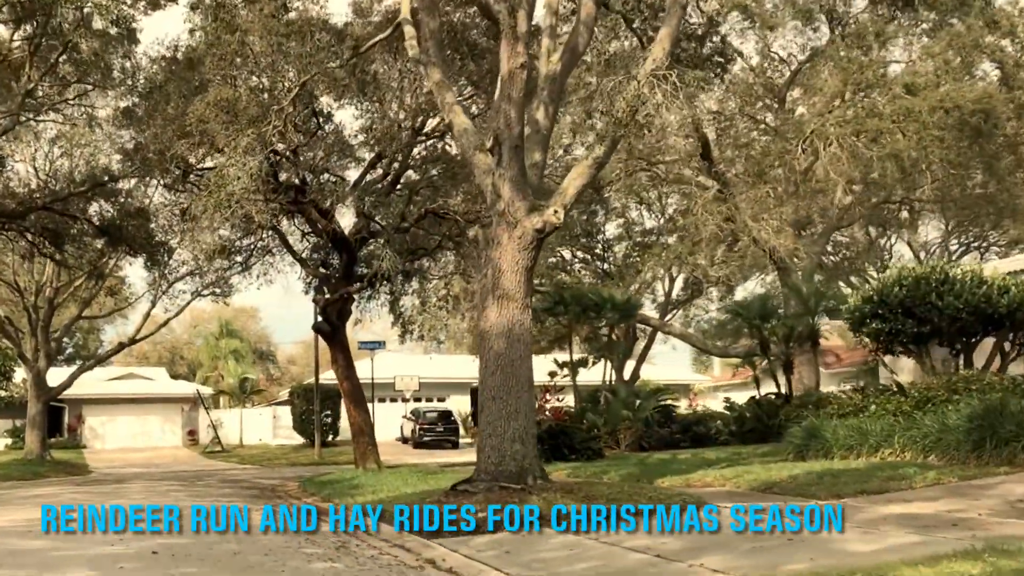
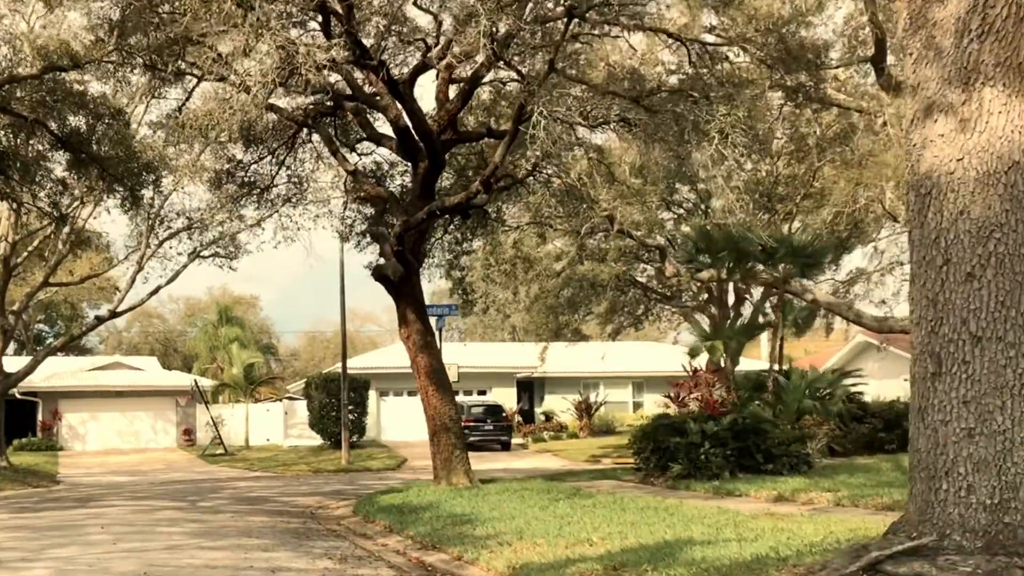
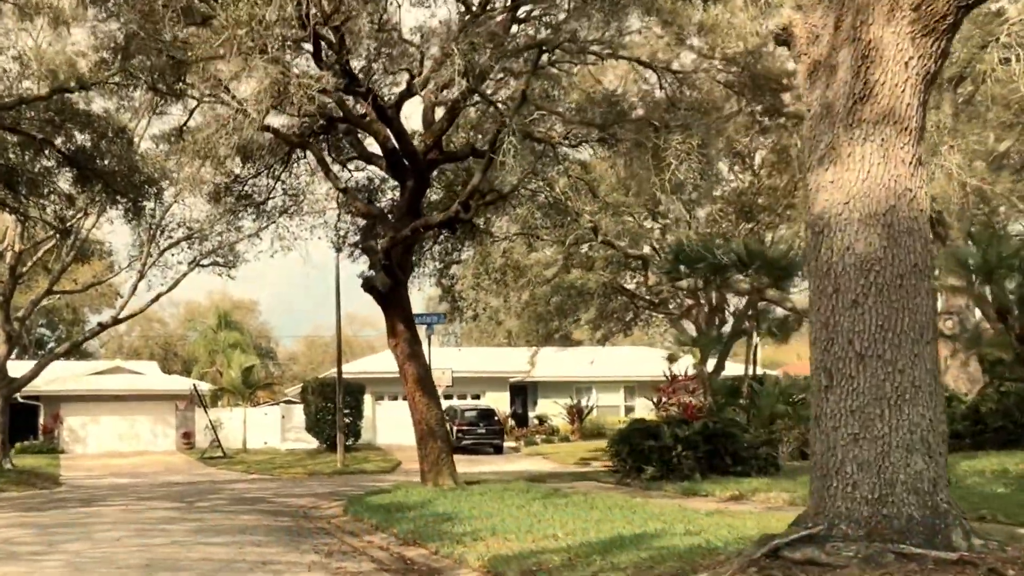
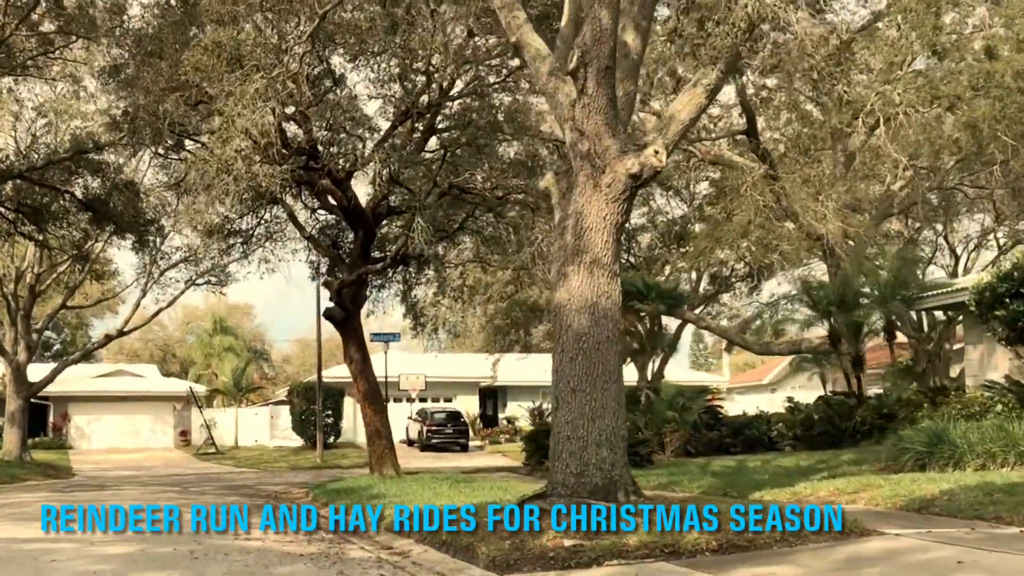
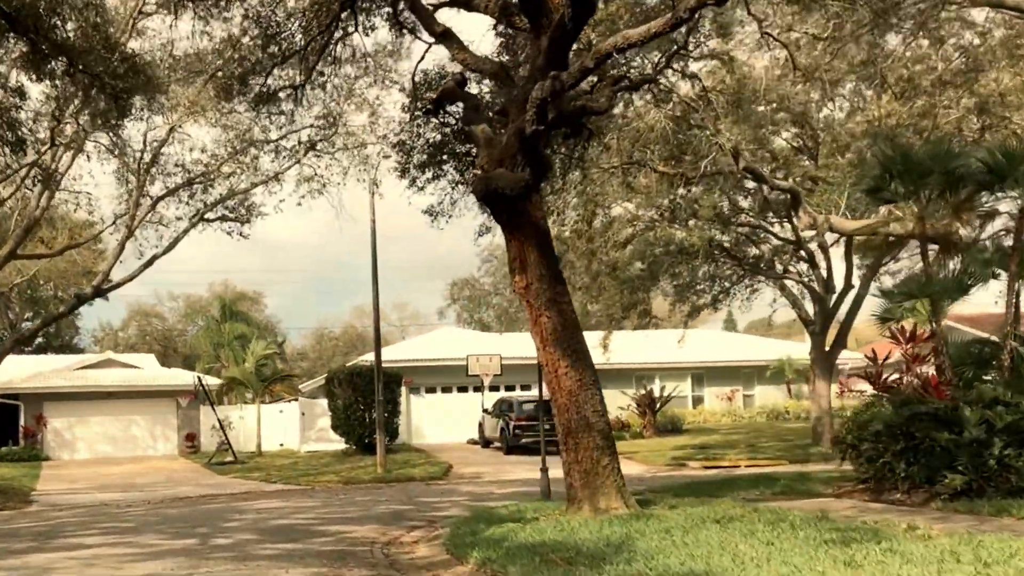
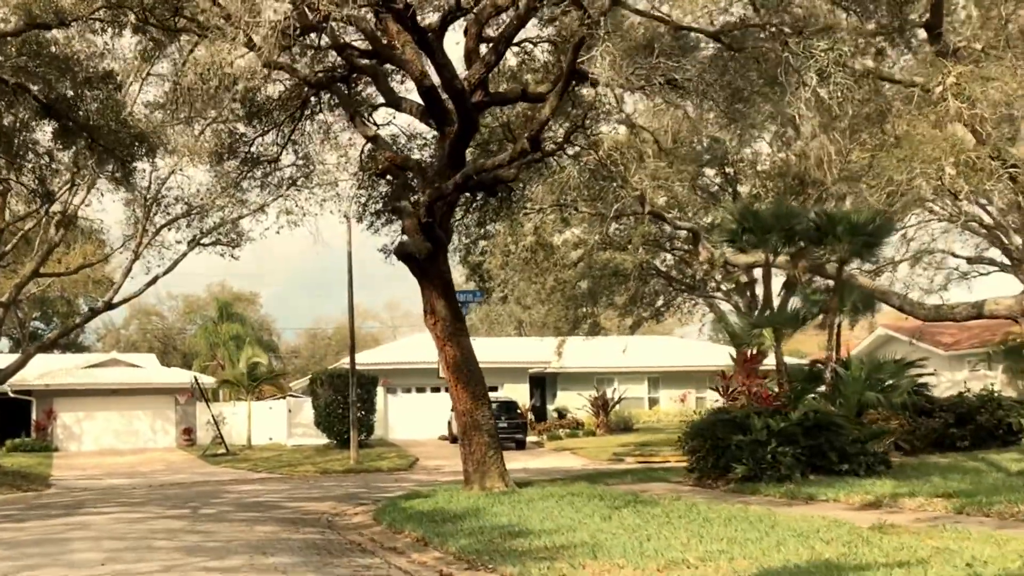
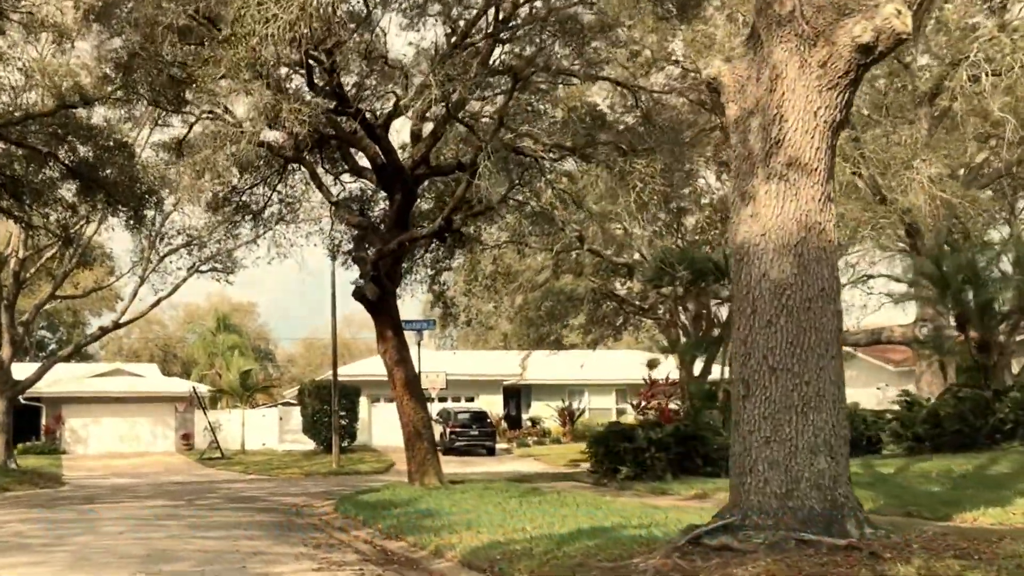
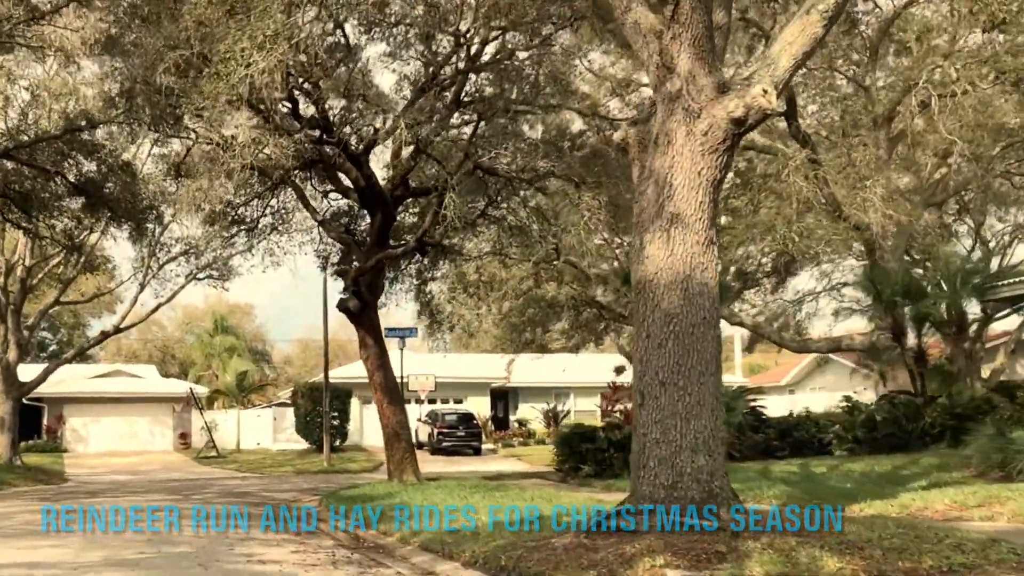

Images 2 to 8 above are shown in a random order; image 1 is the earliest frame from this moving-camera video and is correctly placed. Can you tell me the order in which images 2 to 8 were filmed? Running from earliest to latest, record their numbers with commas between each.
4, 8, 7, 3, 2, 6, 5
